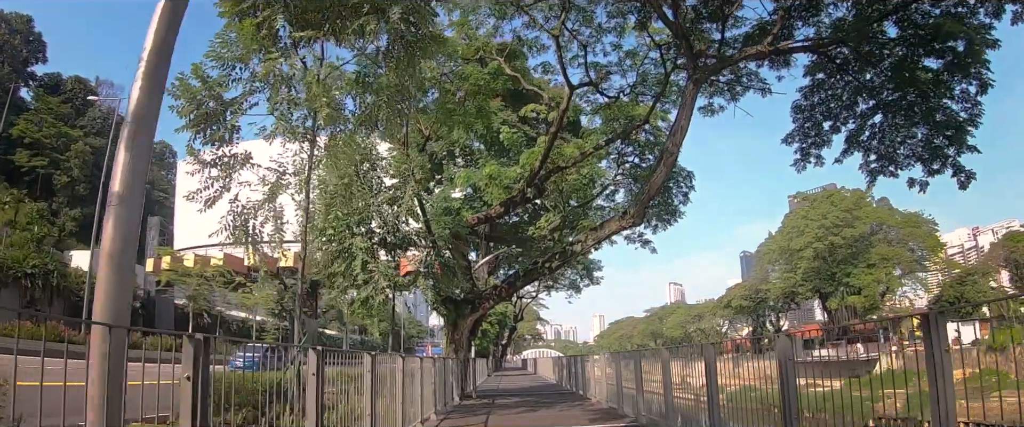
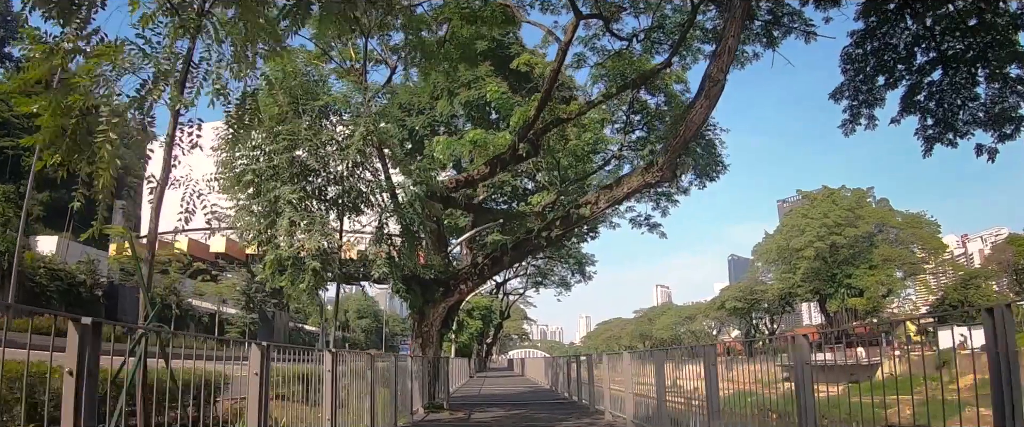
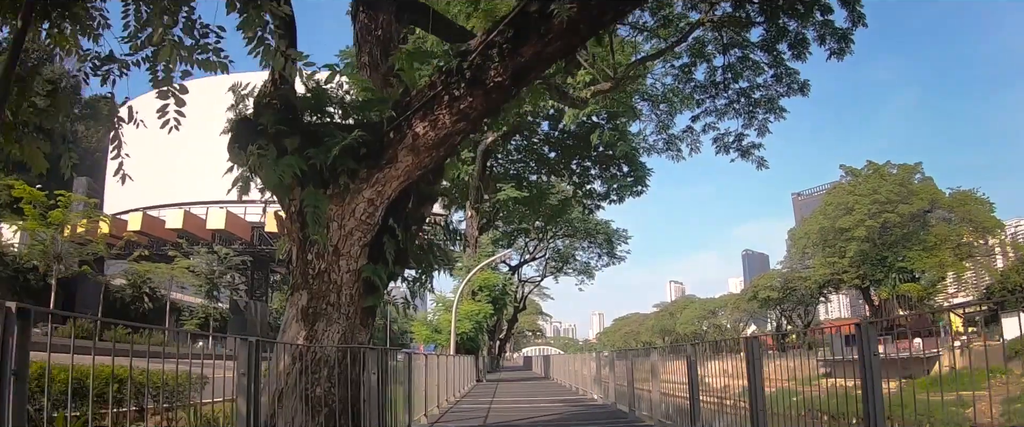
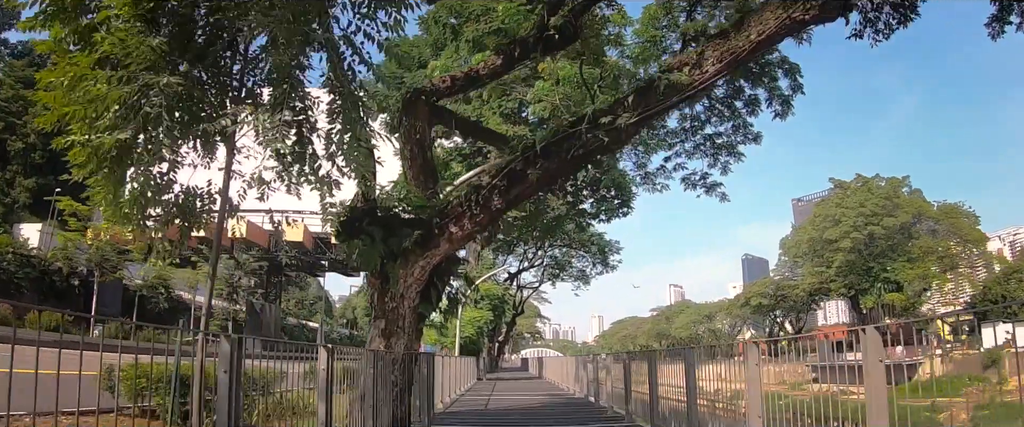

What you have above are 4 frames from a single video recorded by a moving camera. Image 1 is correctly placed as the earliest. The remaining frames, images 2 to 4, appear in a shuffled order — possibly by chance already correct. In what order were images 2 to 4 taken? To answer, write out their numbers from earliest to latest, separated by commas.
2, 4, 3
